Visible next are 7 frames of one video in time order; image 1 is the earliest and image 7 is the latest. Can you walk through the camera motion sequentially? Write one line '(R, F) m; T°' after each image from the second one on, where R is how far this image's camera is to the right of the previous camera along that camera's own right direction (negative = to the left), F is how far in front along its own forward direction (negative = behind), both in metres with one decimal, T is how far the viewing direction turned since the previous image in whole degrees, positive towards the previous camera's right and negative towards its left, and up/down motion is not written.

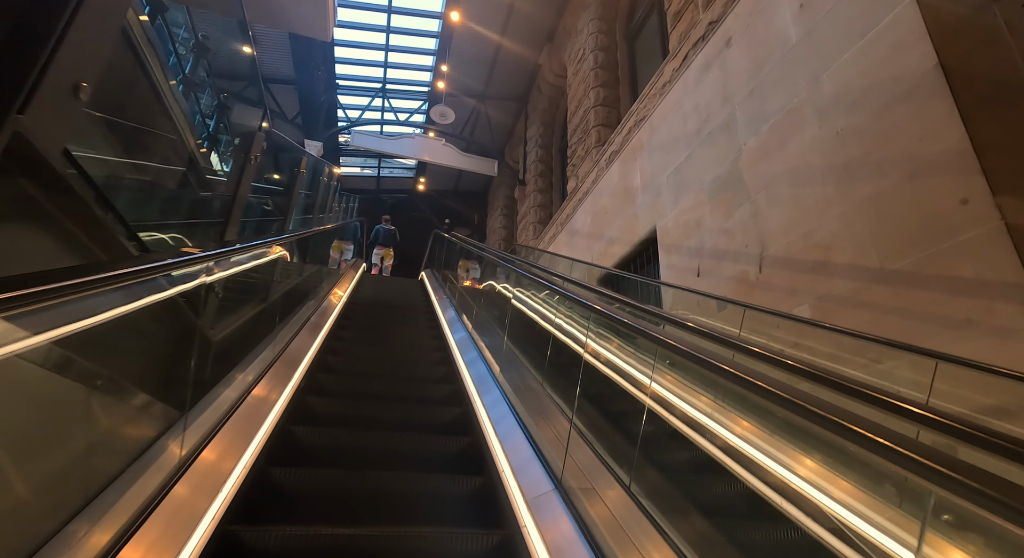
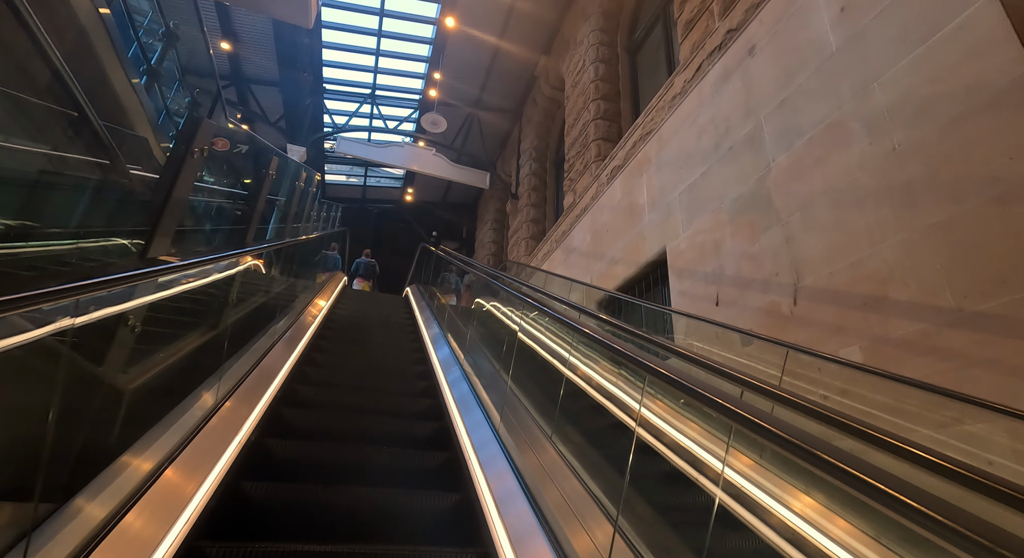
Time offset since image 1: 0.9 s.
(-0.1, +0.4) m; +2°
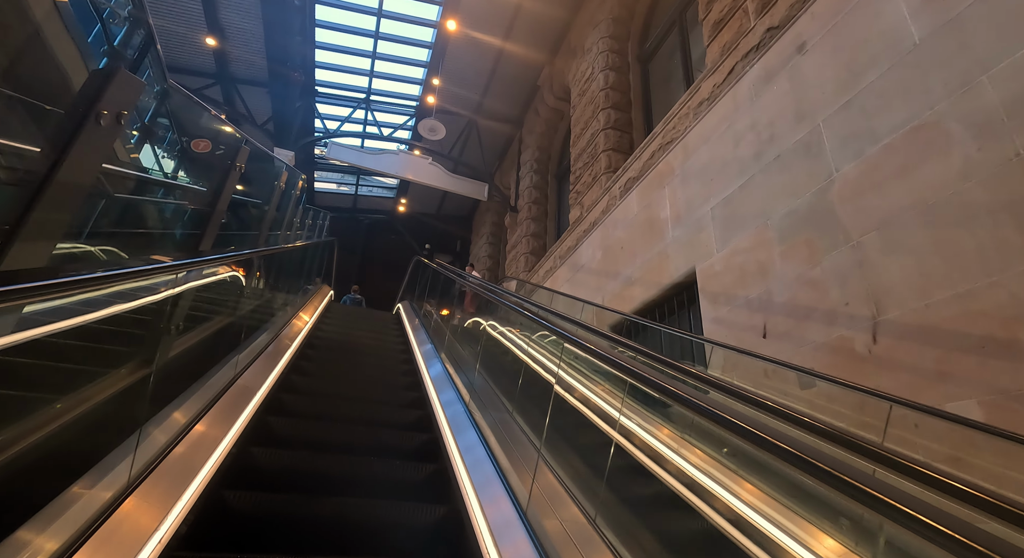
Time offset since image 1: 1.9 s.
(-0.1, +0.5) m; +1°
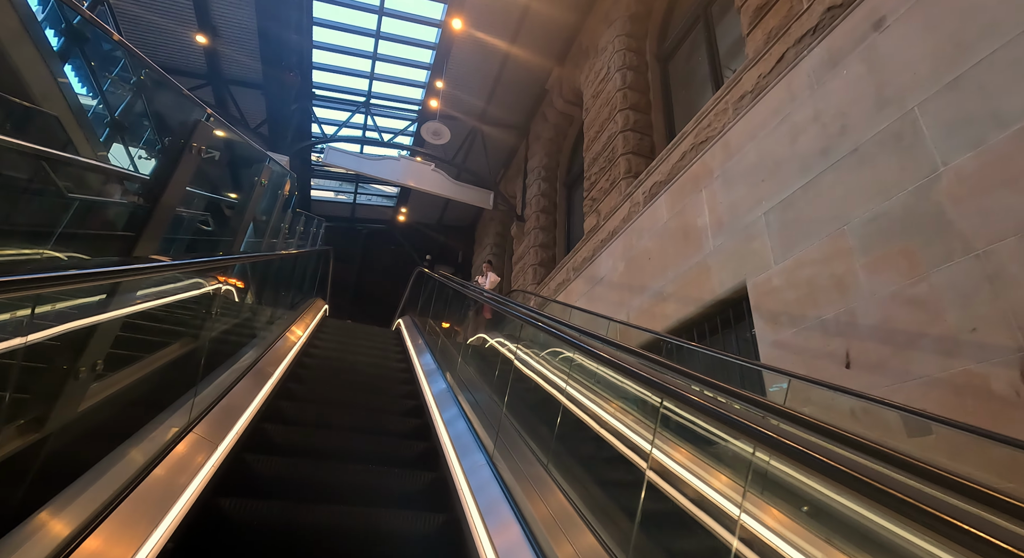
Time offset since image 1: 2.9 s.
(-0.1, +0.5) m; 0°
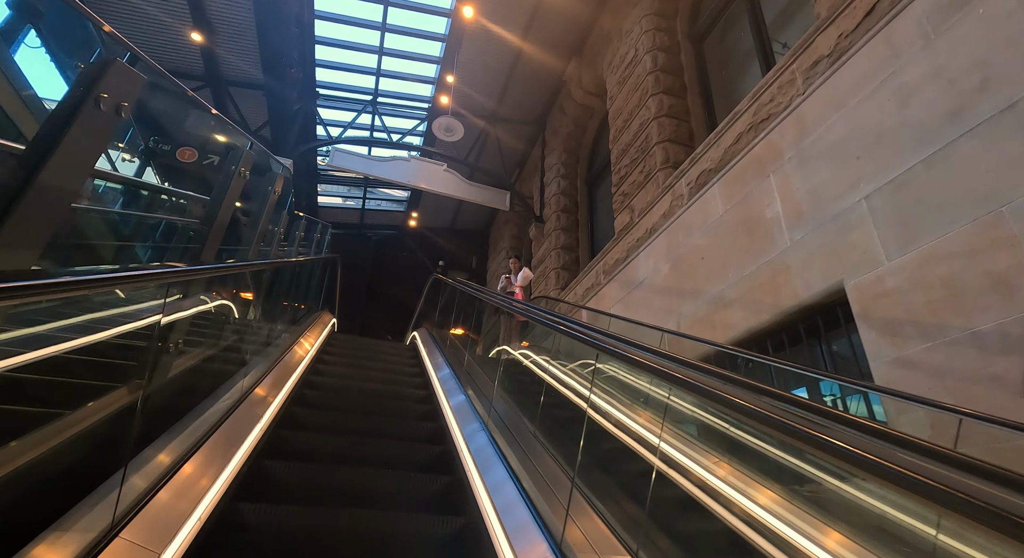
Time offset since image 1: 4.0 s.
(-0.1, +0.6) m; -1°
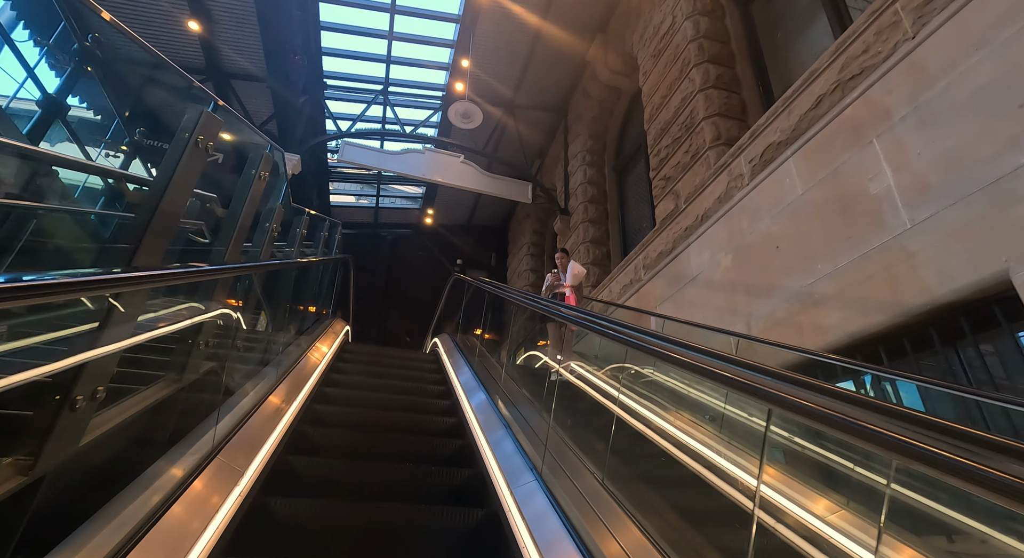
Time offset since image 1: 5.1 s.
(-0.1, +0.6) m; -2°
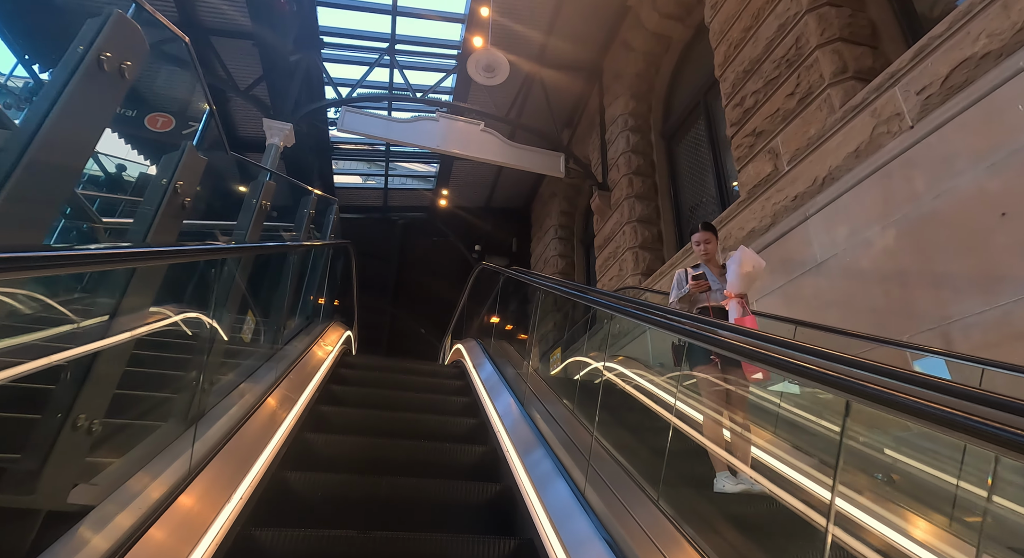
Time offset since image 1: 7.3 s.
(-0.2, +1.1) m; -1°
